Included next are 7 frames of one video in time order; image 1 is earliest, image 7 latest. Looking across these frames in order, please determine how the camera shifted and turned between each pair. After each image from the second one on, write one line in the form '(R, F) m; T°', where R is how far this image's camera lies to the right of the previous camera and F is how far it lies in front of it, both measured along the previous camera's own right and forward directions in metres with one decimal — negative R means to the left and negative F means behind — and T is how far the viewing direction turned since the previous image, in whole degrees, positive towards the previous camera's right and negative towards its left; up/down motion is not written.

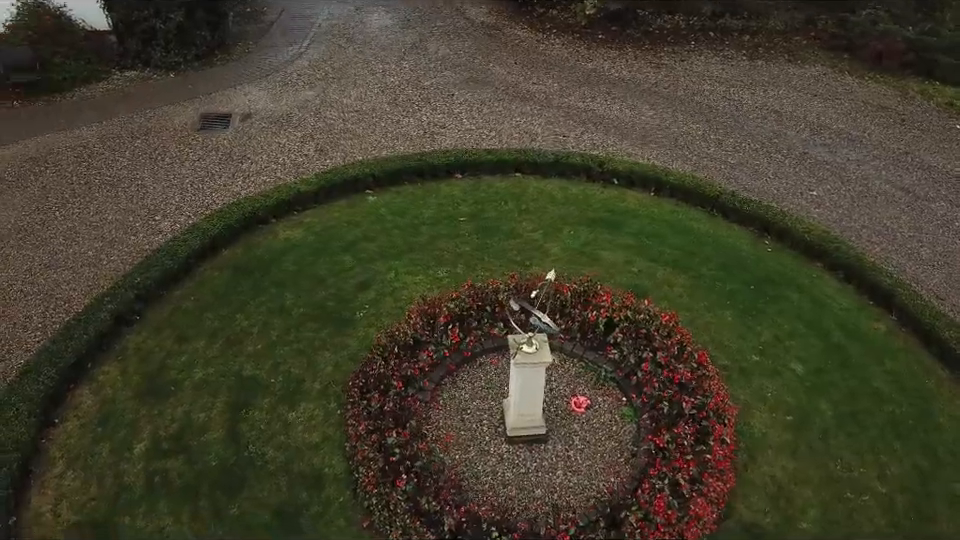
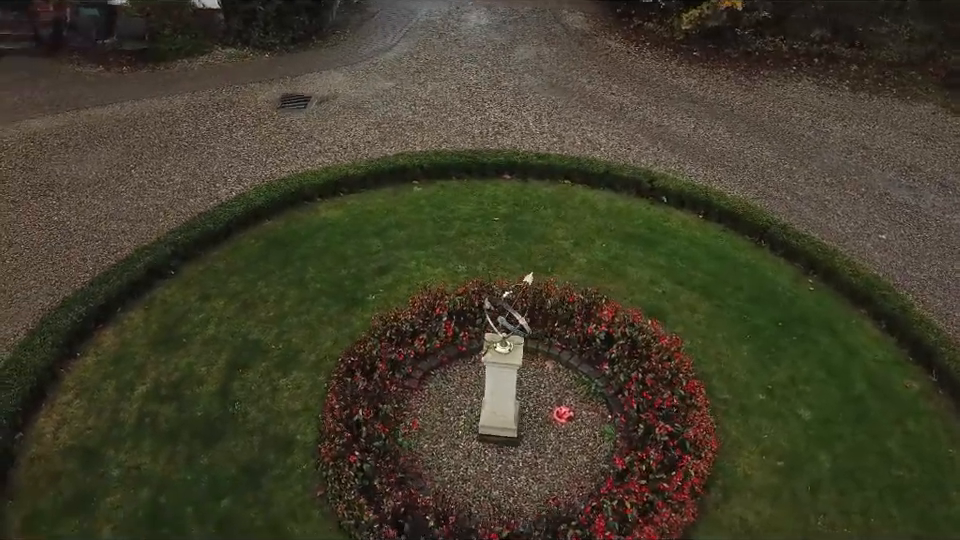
(+1.5, 0.0) m; -9°
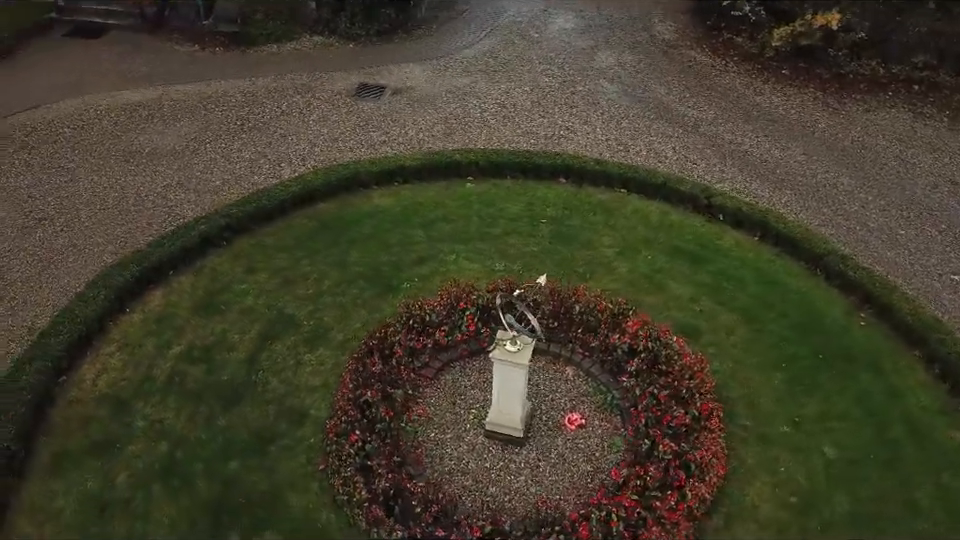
(+0.8, 0.0) m; -7°
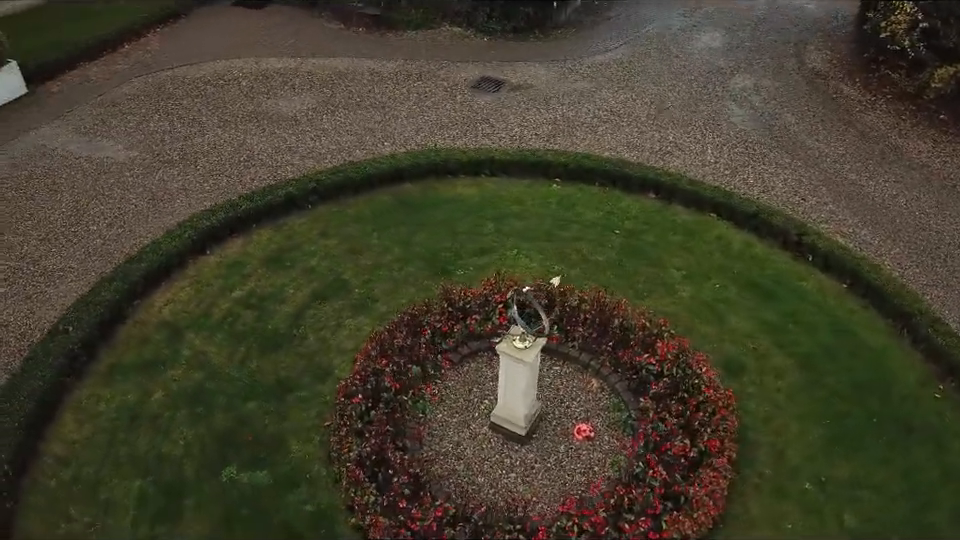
(+1.5, 0.0) m; -12°
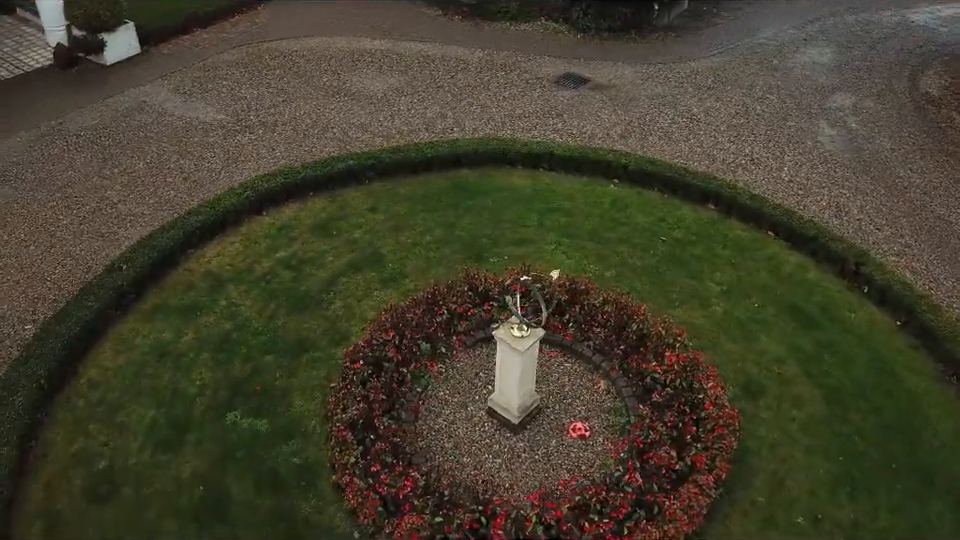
(+1.2, -0.1) m; -8°
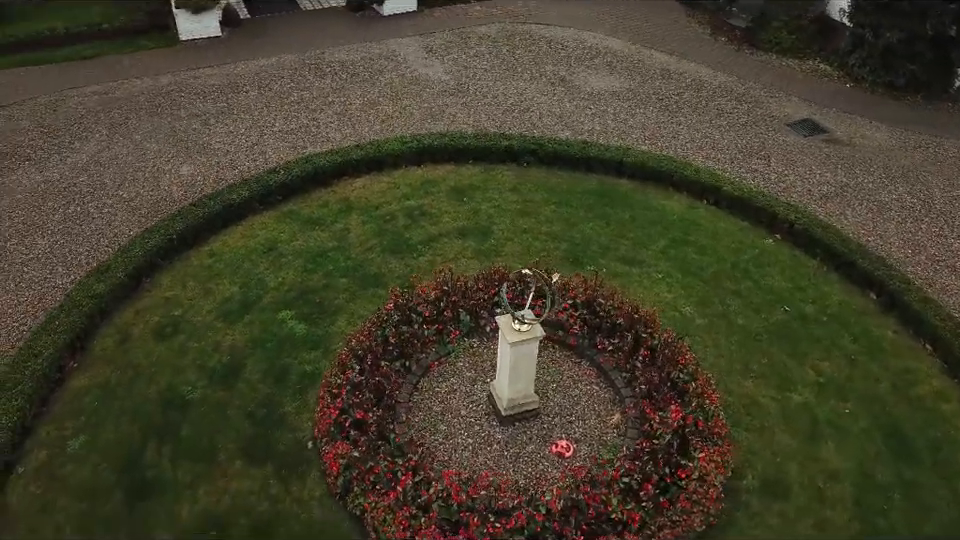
(+3.1, +0.5) m; -22°
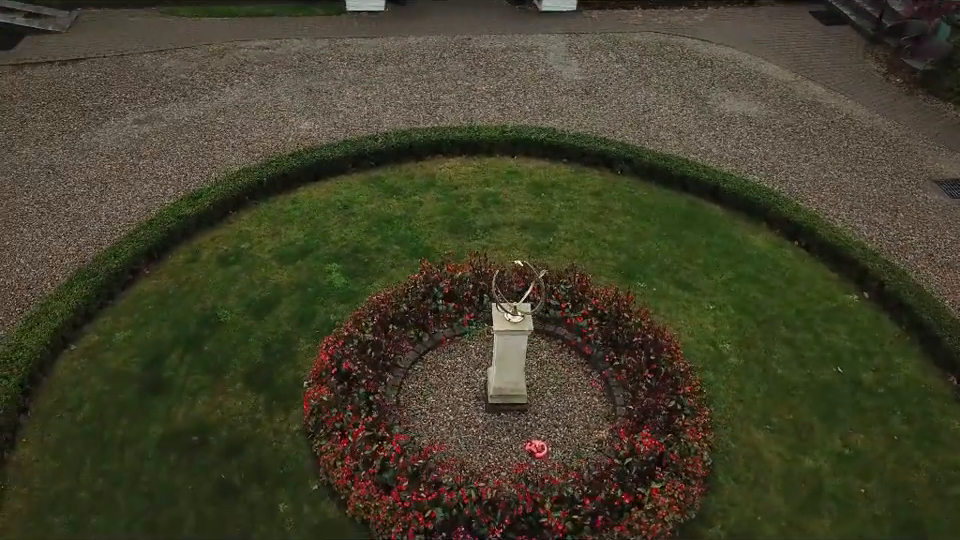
(+2.1, +0.1) m; -14°
